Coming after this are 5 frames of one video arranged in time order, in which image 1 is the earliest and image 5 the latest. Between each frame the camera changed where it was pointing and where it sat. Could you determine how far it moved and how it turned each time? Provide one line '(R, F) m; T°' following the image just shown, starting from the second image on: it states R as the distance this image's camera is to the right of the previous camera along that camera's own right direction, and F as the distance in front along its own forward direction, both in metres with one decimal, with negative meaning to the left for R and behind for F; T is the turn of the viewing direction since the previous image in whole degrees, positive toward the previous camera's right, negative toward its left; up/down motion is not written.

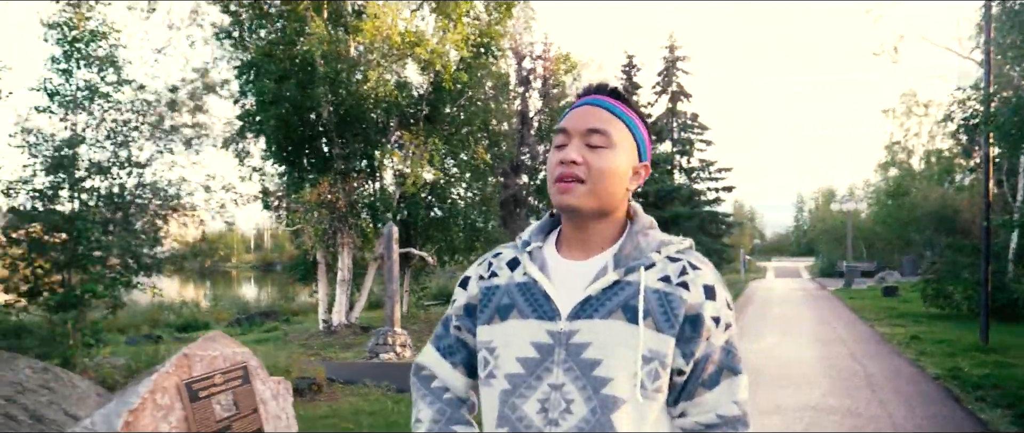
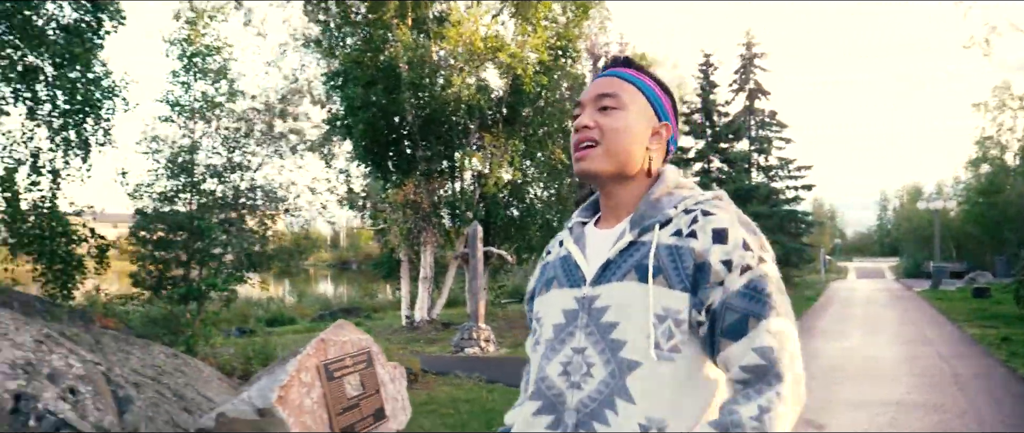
(-0.2, -0.4) m; -5°
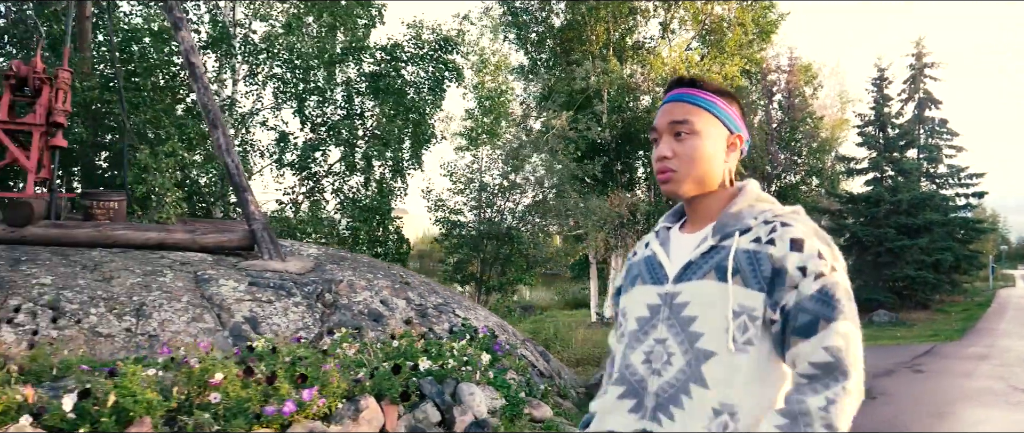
(-1.5, -2.3) m; -9°
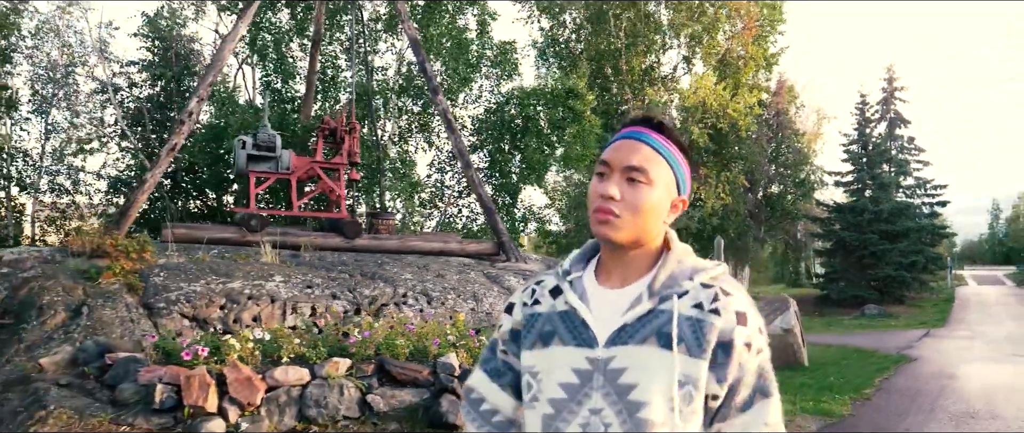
(-2.6, -2.7) m; +3°
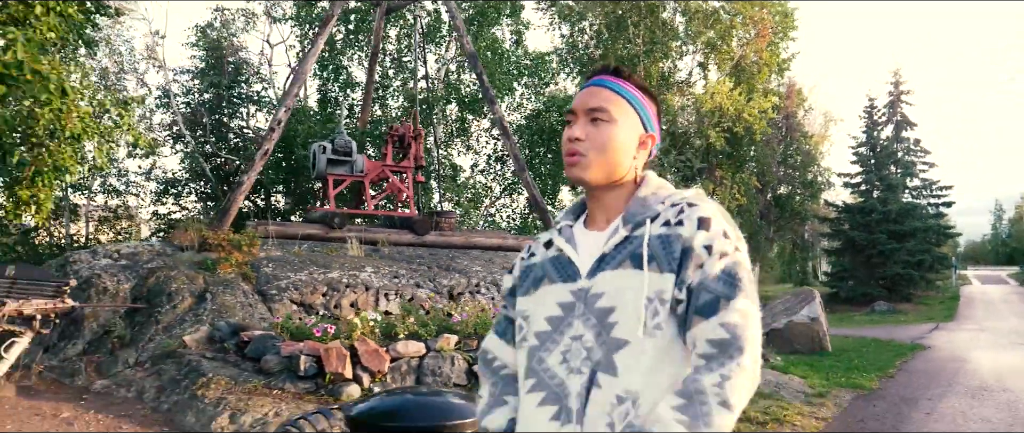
(-0.7, -0.9) m; 0°
